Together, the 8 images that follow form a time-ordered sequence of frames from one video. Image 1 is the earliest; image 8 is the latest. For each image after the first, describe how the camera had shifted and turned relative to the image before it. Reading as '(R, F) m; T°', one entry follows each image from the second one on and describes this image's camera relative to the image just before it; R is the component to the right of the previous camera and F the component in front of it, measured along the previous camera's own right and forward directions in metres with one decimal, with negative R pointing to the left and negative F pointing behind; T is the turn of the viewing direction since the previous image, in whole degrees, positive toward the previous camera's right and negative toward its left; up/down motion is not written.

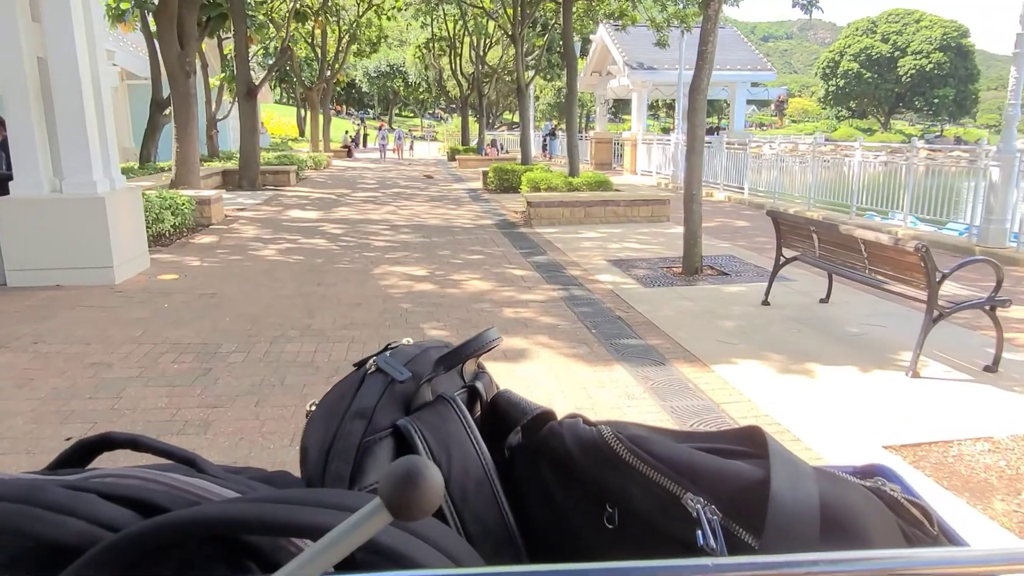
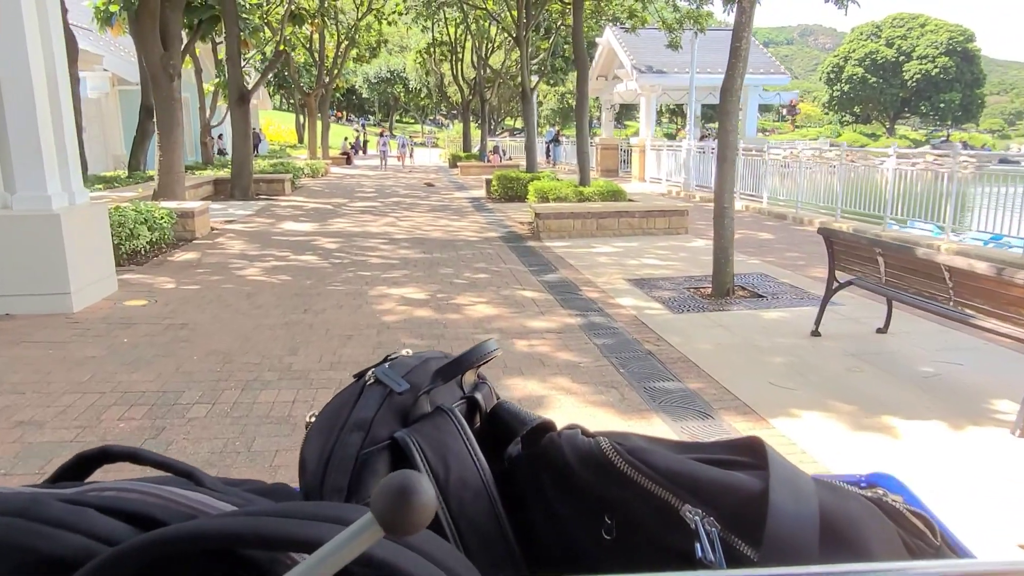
(-0.1, +0.7) m; 0°
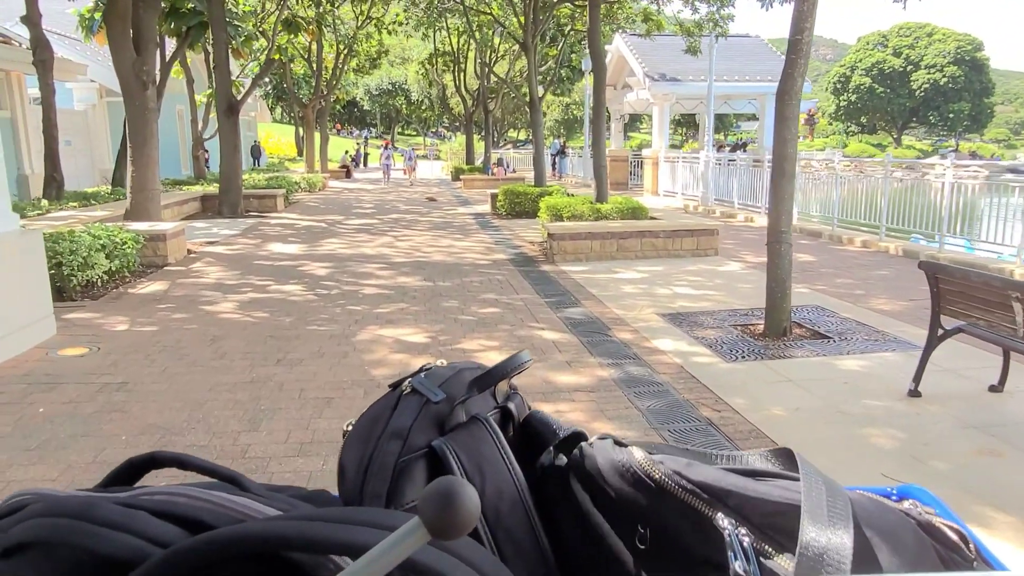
(-0.1, +1.0) m; 0°
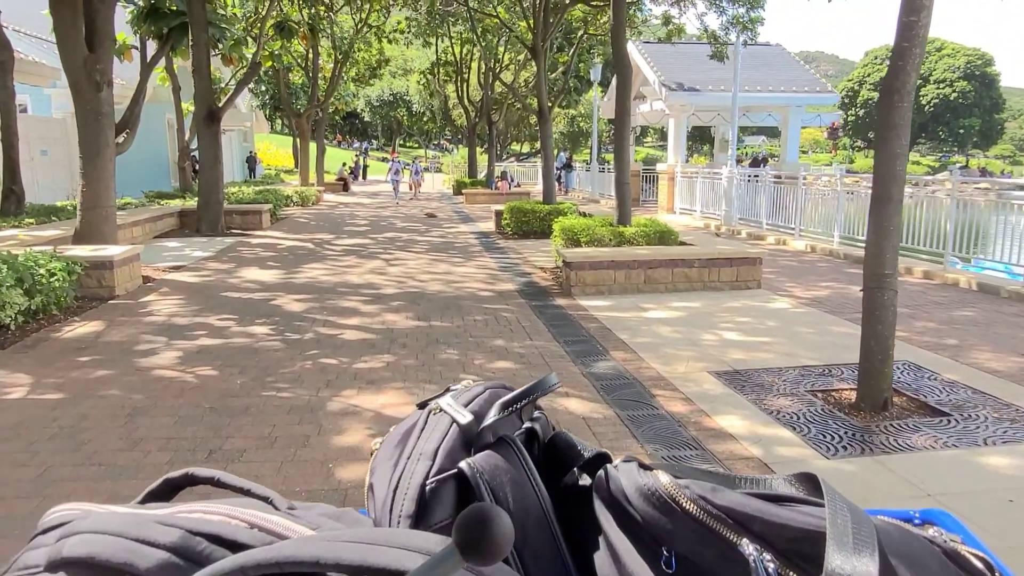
(-0.1, +1.2) m; 0°
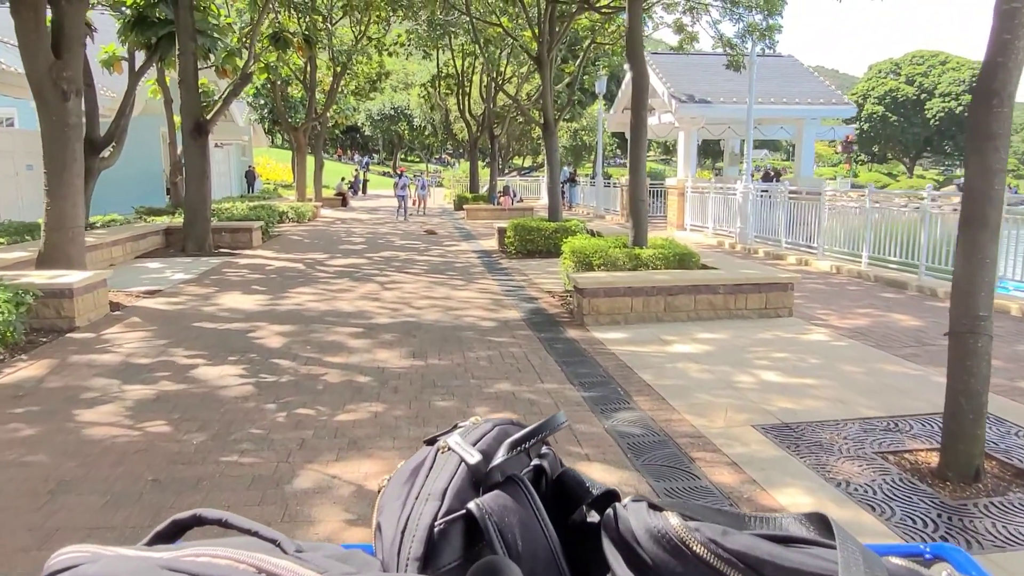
(0.0, +0.7) m; 0°
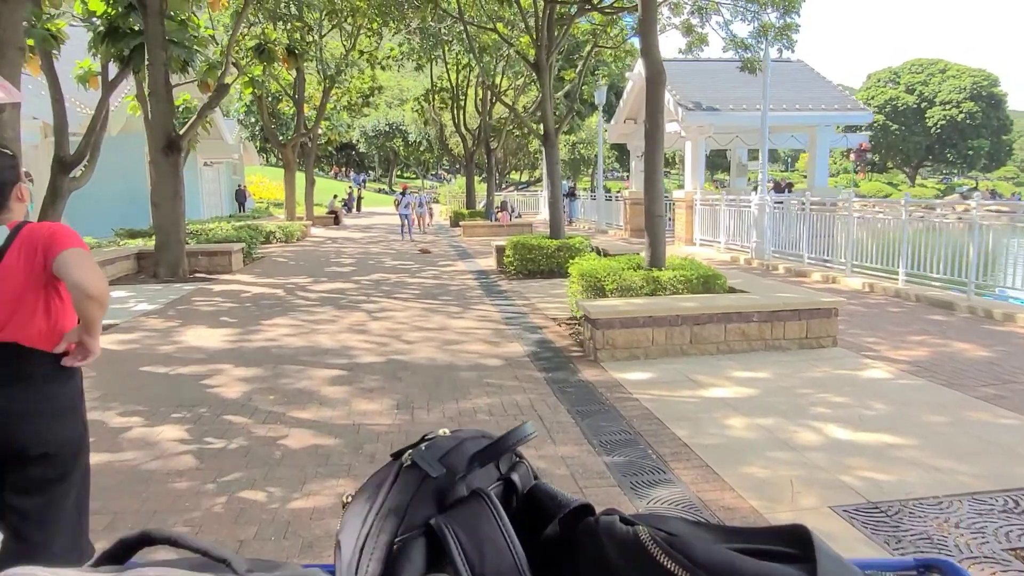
(0.0, +0.9) m; 0°
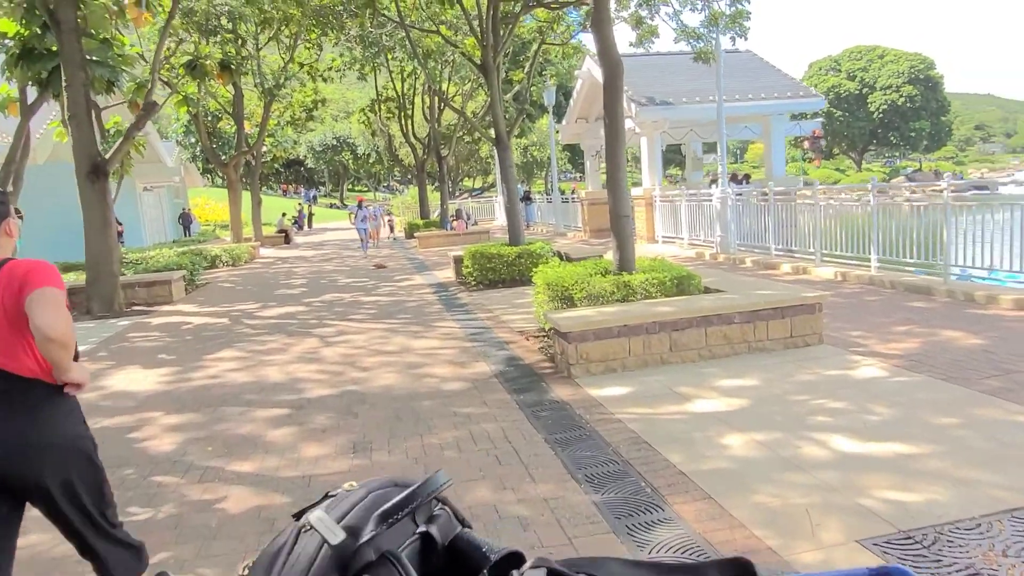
(0.0, +0.5) m; +3°
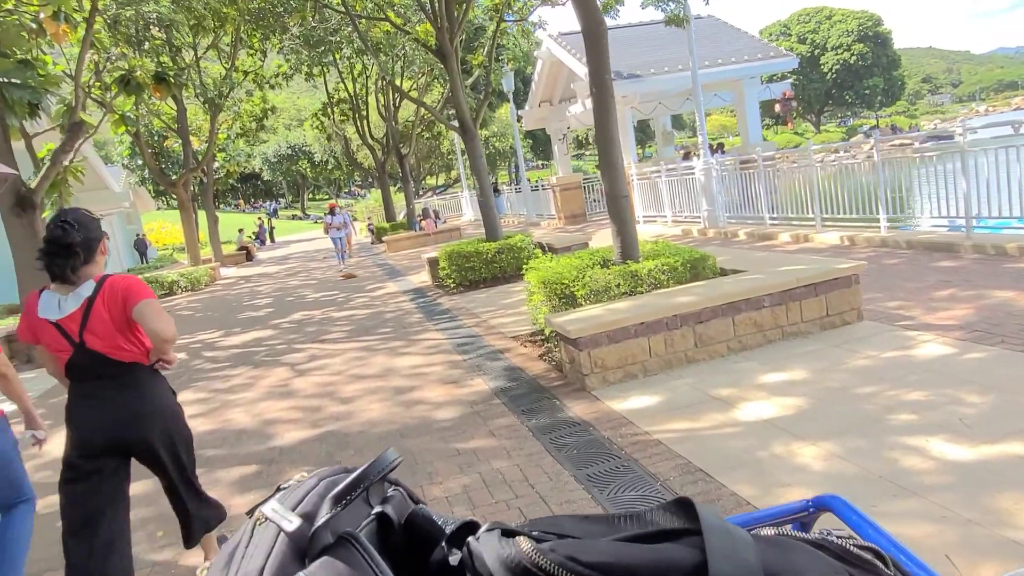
(-0.1, +0.7) m; +2°
